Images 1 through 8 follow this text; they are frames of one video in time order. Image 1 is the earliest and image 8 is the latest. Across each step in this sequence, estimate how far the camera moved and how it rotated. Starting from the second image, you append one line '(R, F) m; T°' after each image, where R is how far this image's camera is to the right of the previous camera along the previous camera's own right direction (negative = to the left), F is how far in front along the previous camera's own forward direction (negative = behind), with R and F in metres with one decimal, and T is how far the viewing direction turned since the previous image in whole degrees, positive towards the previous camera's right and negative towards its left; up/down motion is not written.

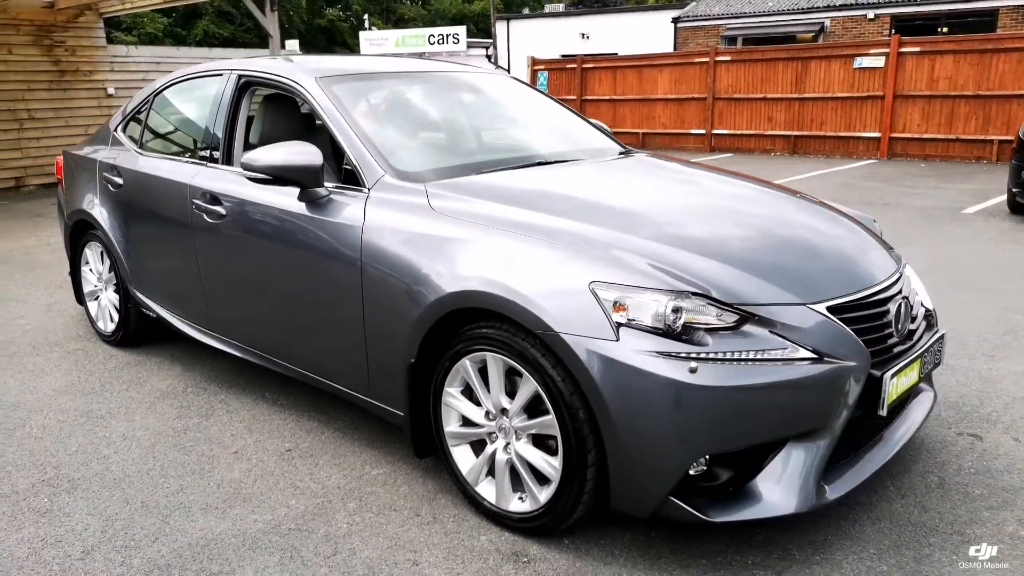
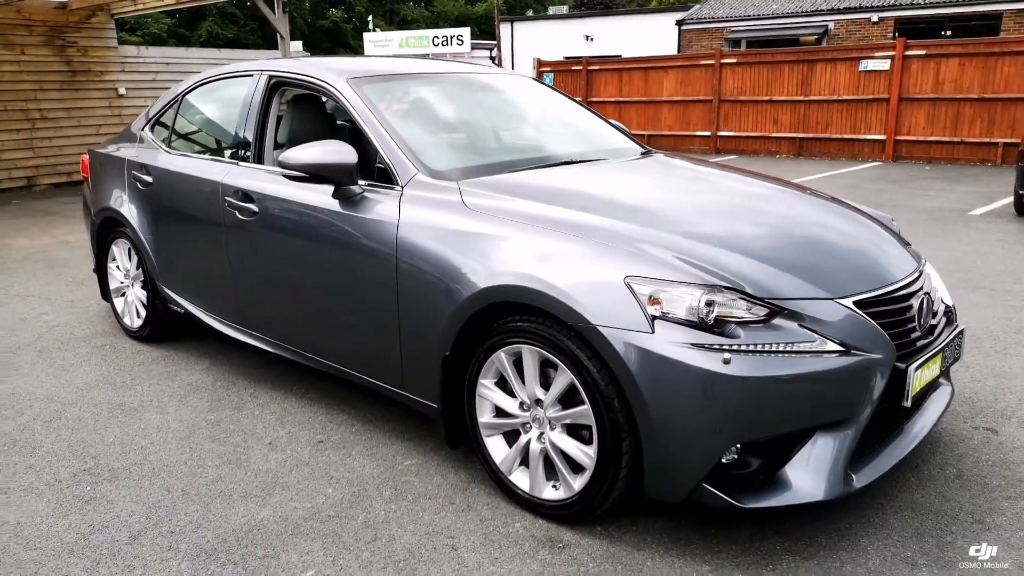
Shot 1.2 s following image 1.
(-0.1, -0.1) m; 0°
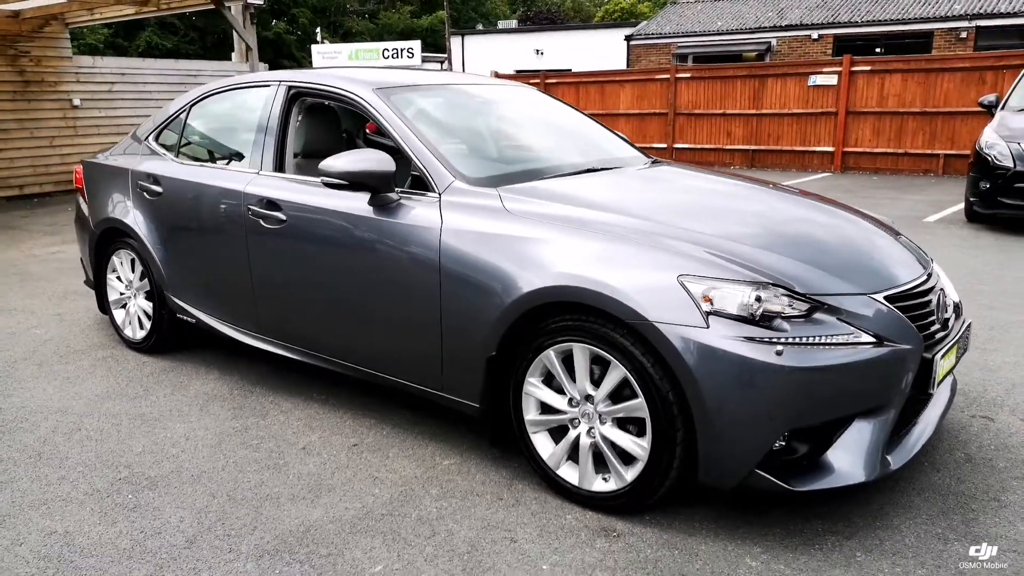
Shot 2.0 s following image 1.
(-0.4, -0.1) m; +4°
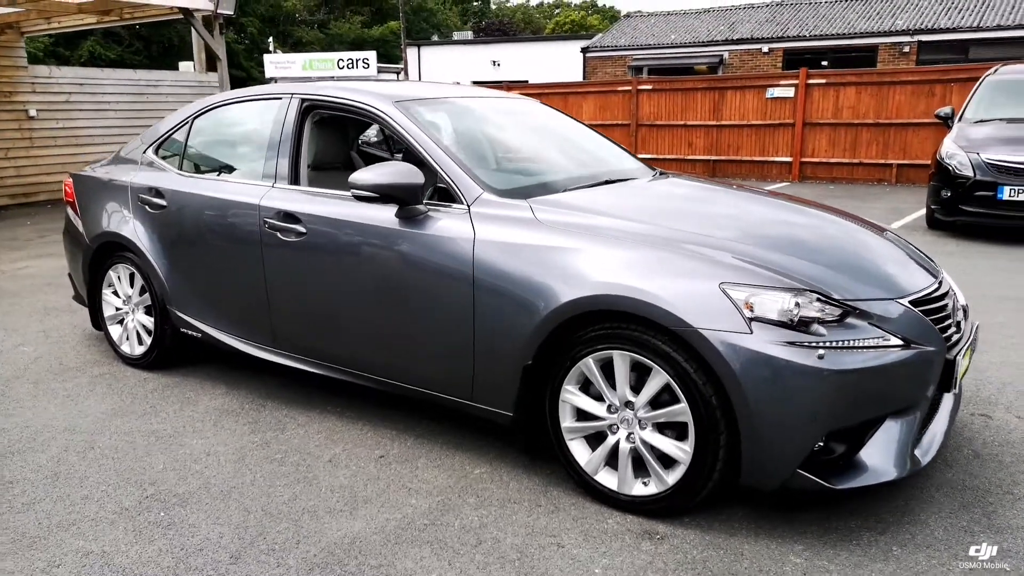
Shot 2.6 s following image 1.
(-0.3, 0.0) m; +3°
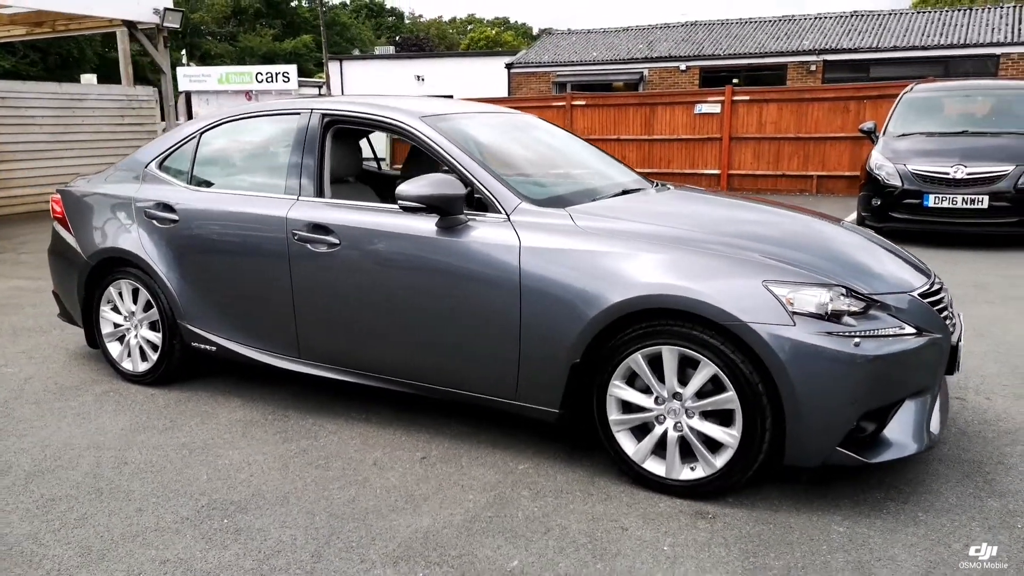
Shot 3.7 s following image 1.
(-0.5, -0.2) m; +6°
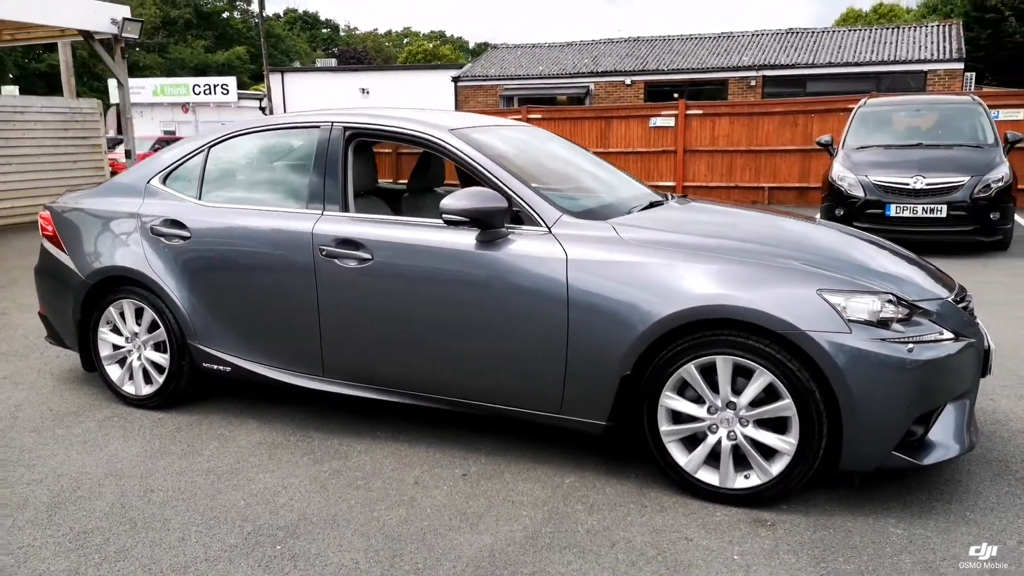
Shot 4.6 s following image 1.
(-0.4, 0.0) m; +4°
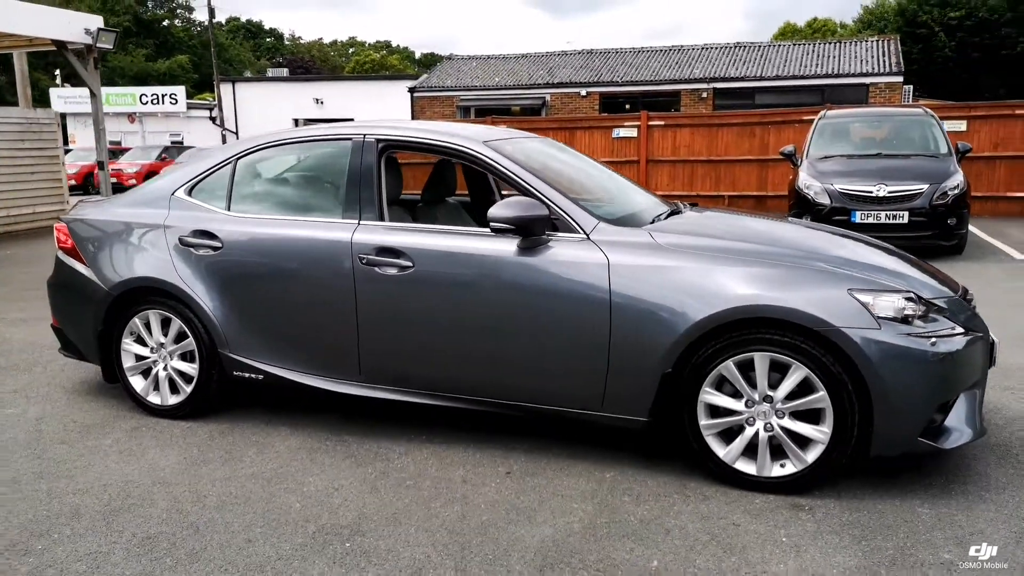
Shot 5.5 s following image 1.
(-0.4, -0.1) m; +4°
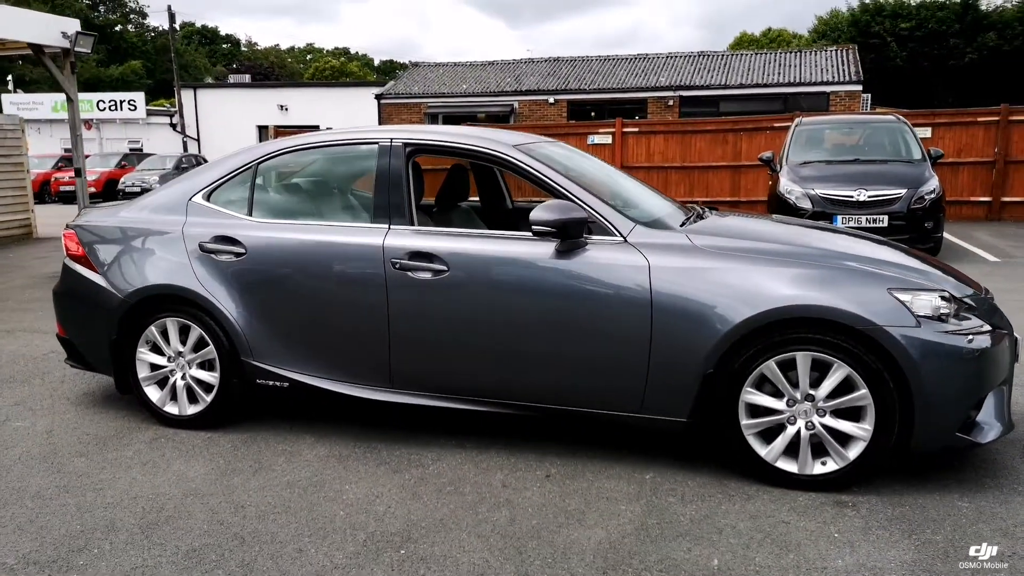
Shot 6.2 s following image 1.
(-0.3, 0.0) m; +3°
